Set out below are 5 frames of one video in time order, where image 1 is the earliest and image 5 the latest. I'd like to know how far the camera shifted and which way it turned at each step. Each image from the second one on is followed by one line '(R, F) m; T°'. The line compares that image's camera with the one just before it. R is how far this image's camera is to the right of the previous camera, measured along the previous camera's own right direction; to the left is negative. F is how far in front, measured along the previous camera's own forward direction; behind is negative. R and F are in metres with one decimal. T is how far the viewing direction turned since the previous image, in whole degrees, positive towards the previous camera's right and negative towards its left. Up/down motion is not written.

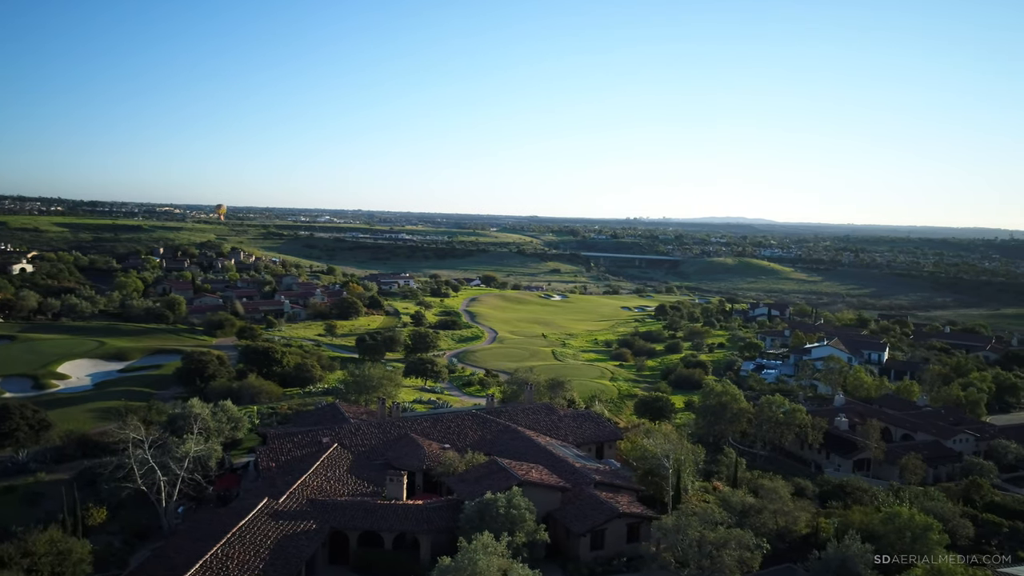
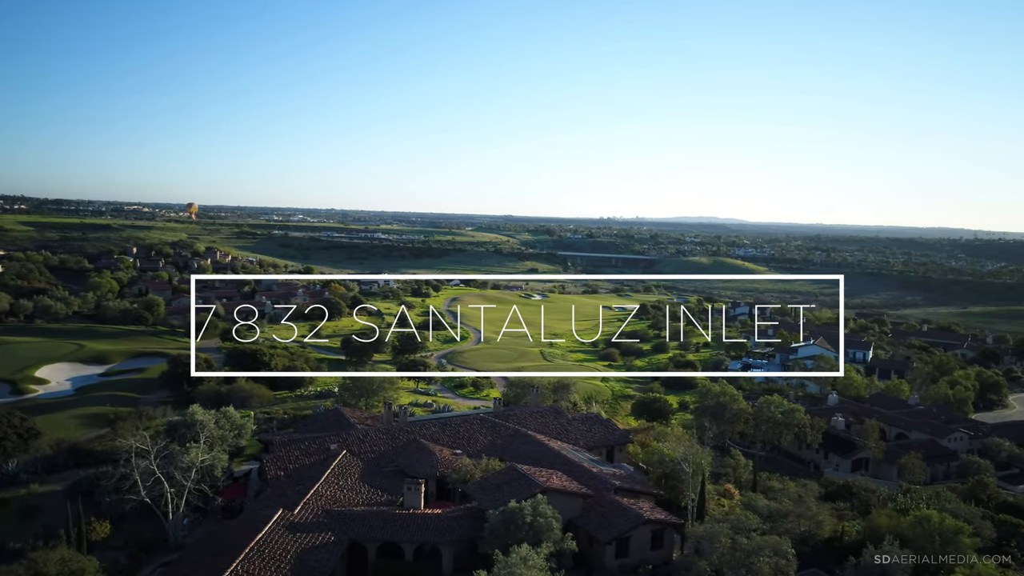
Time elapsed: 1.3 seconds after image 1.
(-1.5, +0.6) m; +2°
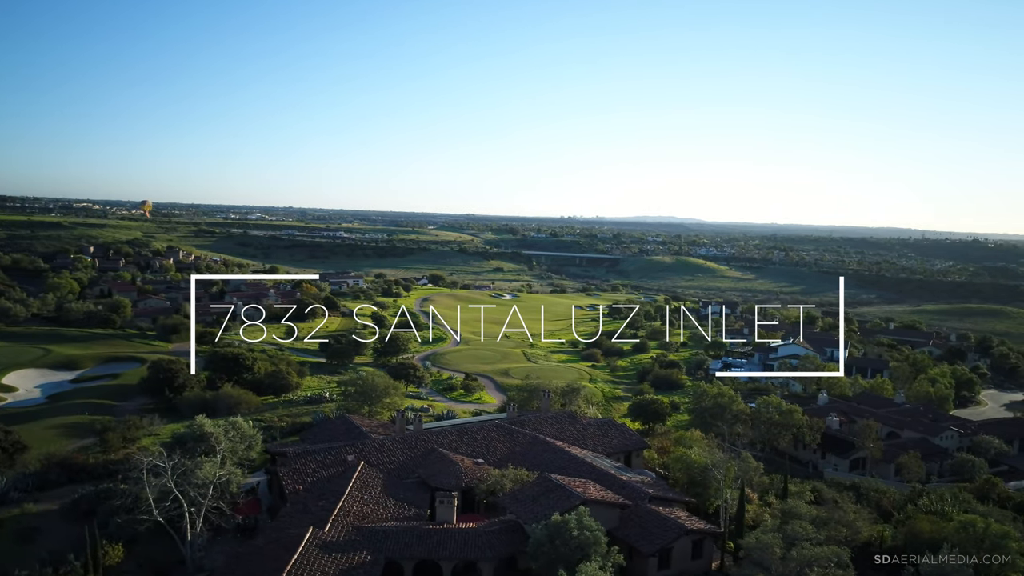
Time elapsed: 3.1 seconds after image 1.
(-2.3, +0.9) m; +3°
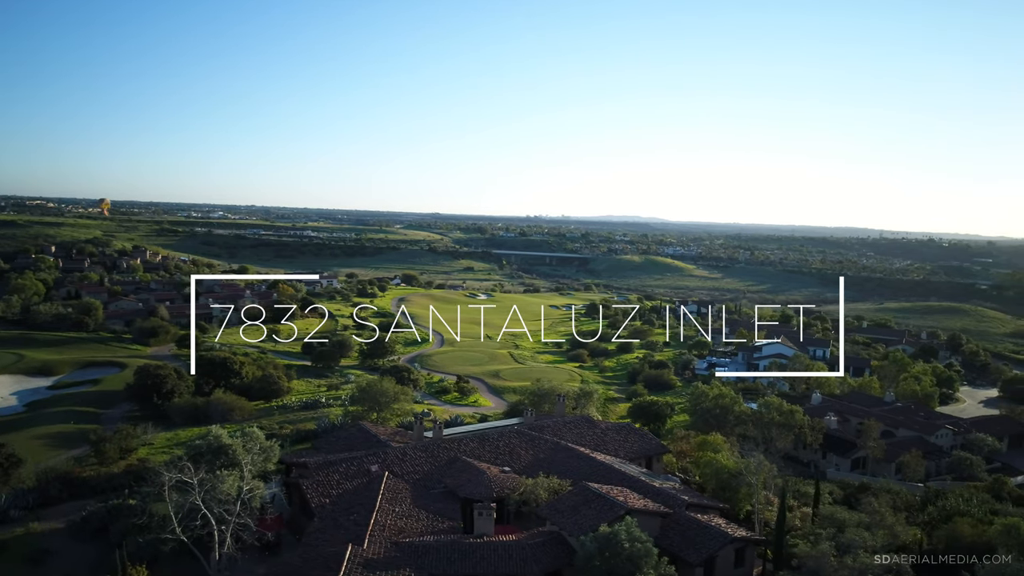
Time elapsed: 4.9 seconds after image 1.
(-2.2, +0.8) m; +3°
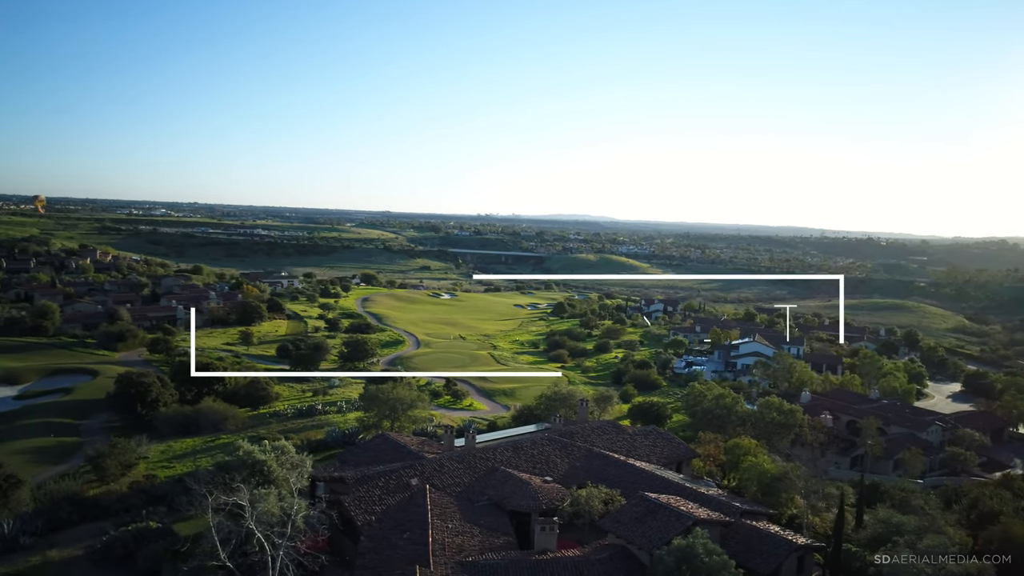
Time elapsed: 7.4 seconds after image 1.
(-3.2, +1.0) m; +4°
